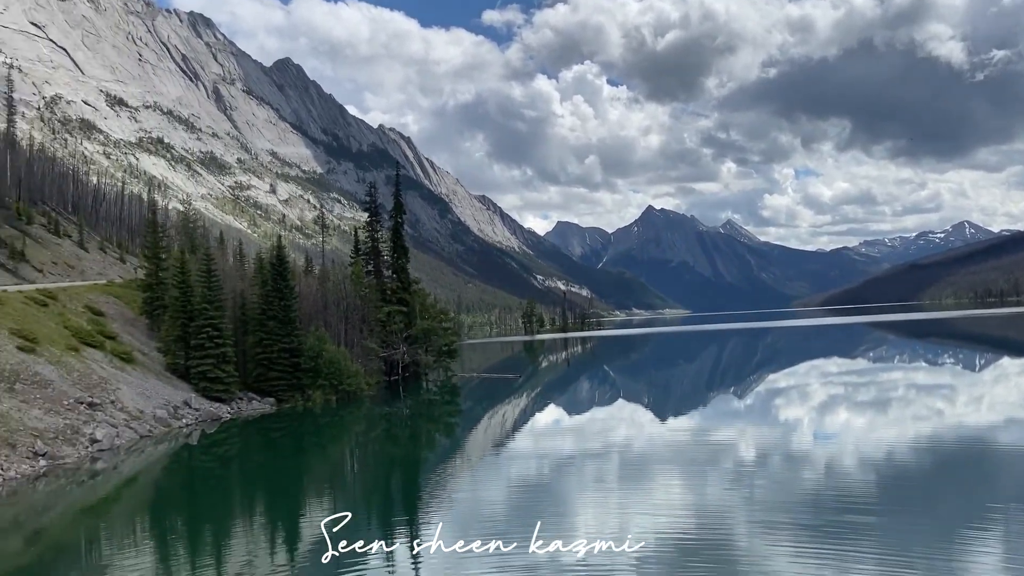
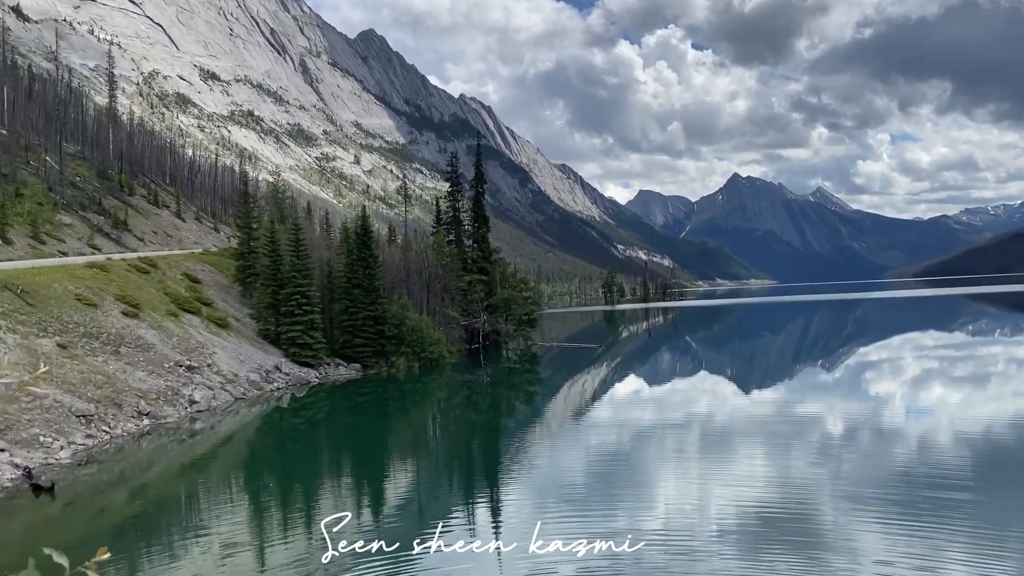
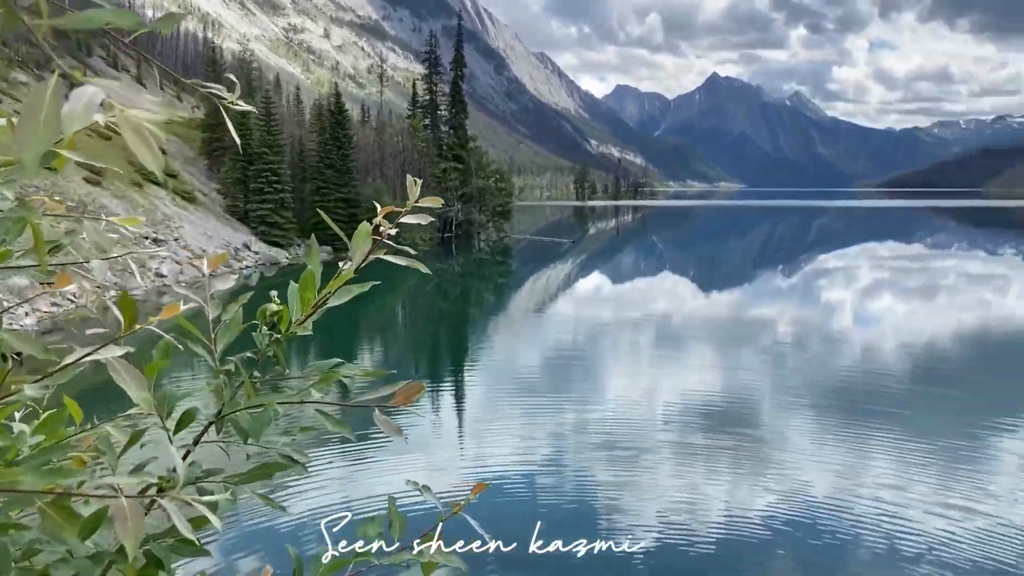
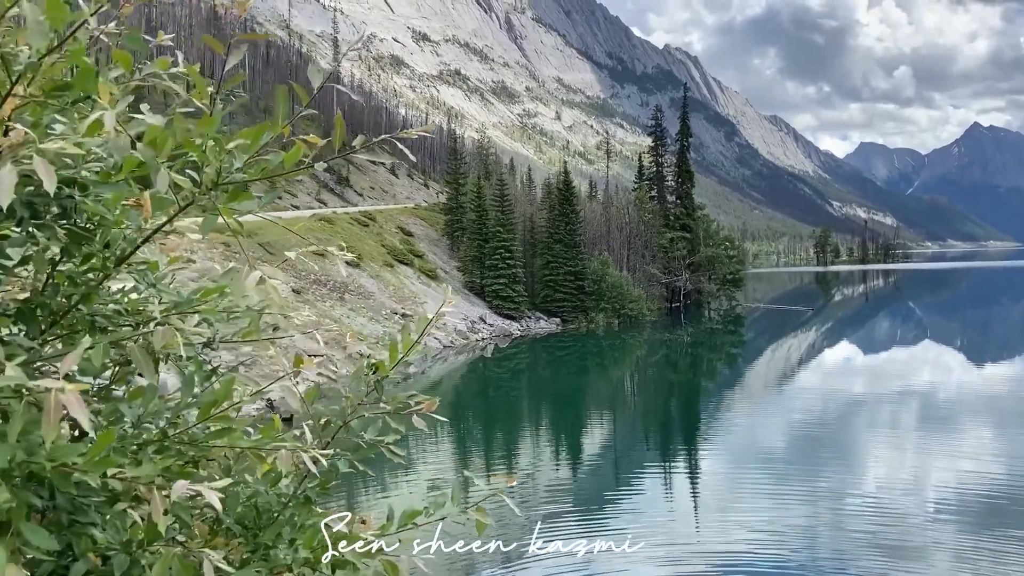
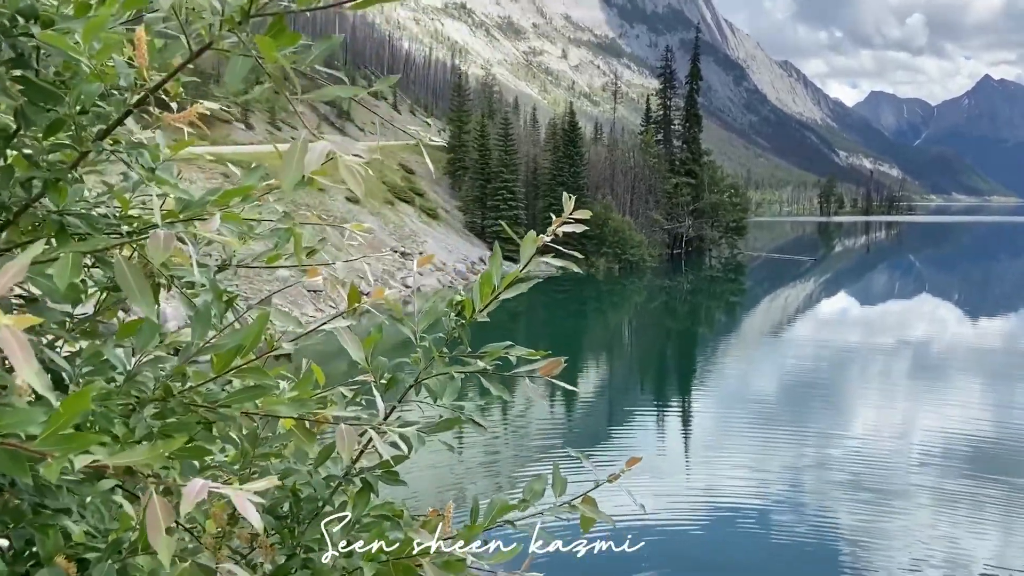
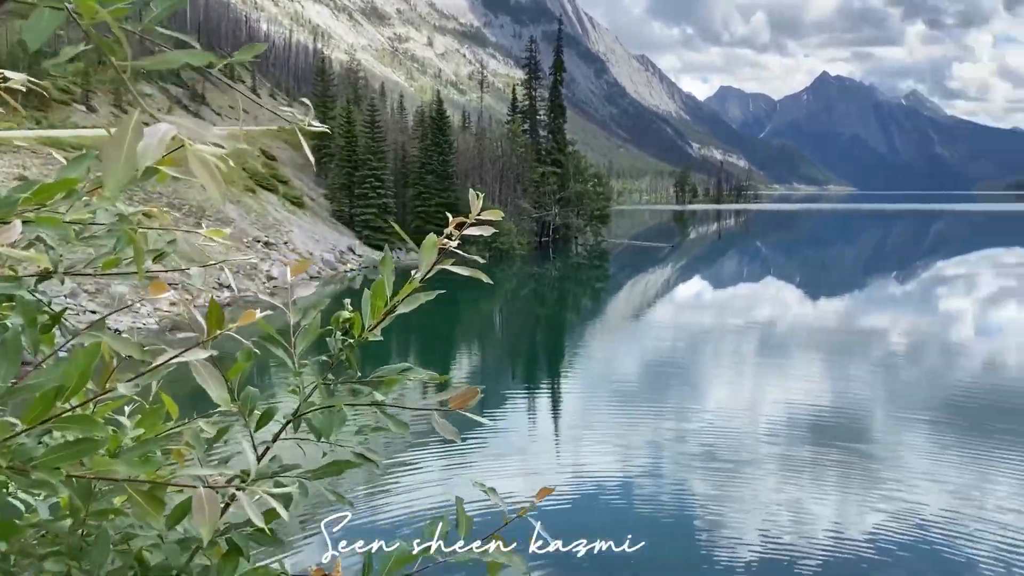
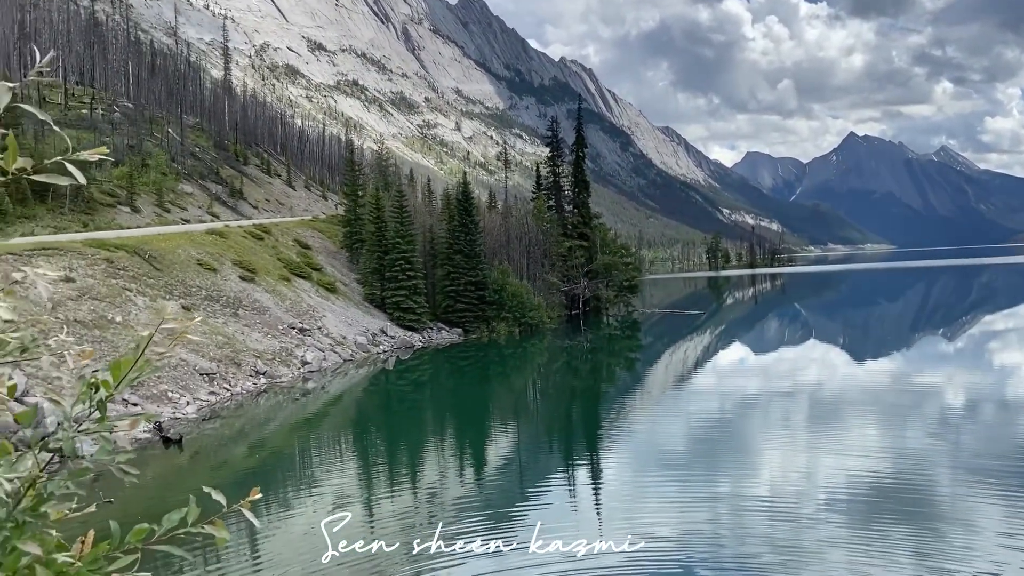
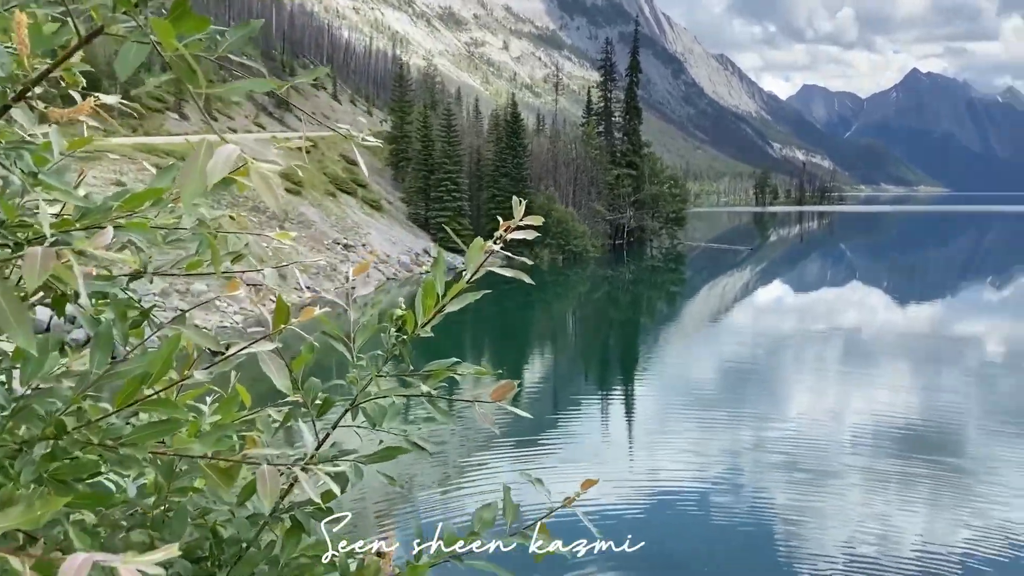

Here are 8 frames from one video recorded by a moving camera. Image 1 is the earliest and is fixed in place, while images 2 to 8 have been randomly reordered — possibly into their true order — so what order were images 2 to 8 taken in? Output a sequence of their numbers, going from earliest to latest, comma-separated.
2, 7, 4, 5, 8, 6, 3
